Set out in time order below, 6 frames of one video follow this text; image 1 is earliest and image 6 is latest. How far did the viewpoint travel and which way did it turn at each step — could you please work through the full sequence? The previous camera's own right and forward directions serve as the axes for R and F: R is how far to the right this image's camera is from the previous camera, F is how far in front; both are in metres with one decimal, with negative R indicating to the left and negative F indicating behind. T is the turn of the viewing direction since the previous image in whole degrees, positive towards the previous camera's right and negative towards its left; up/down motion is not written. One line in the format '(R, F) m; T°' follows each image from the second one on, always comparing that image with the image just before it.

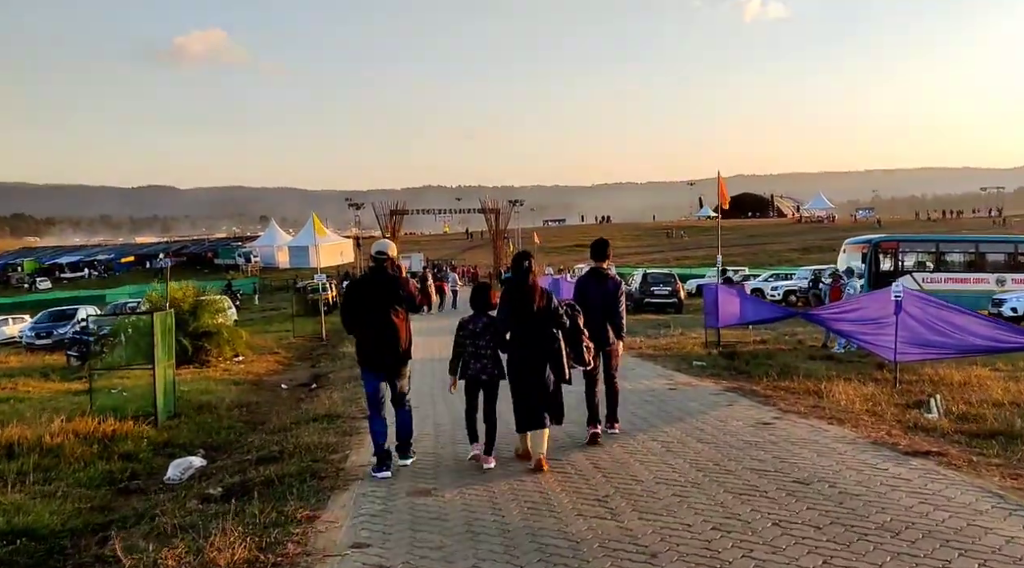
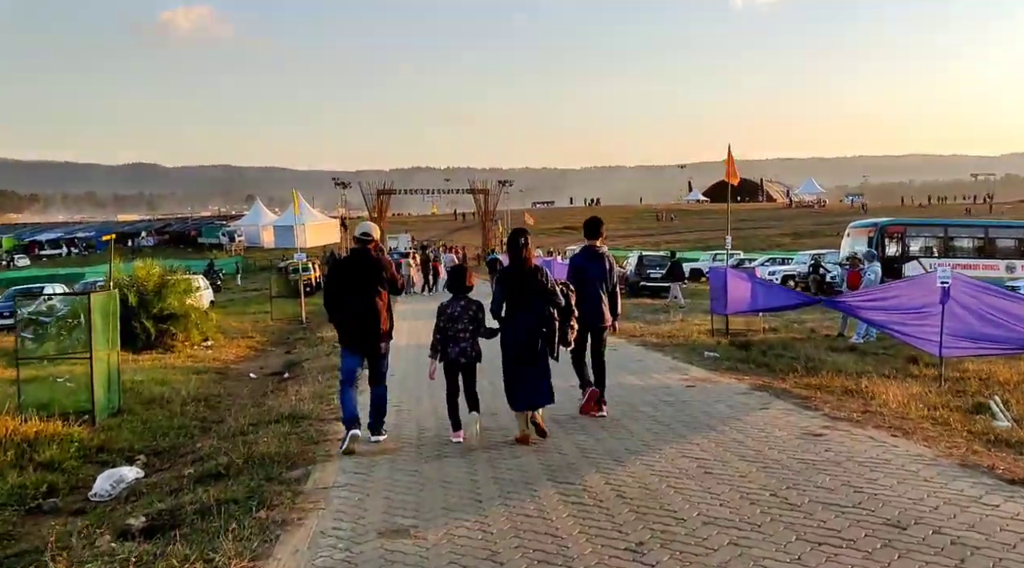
(-0.1, +1.6) m; +1°
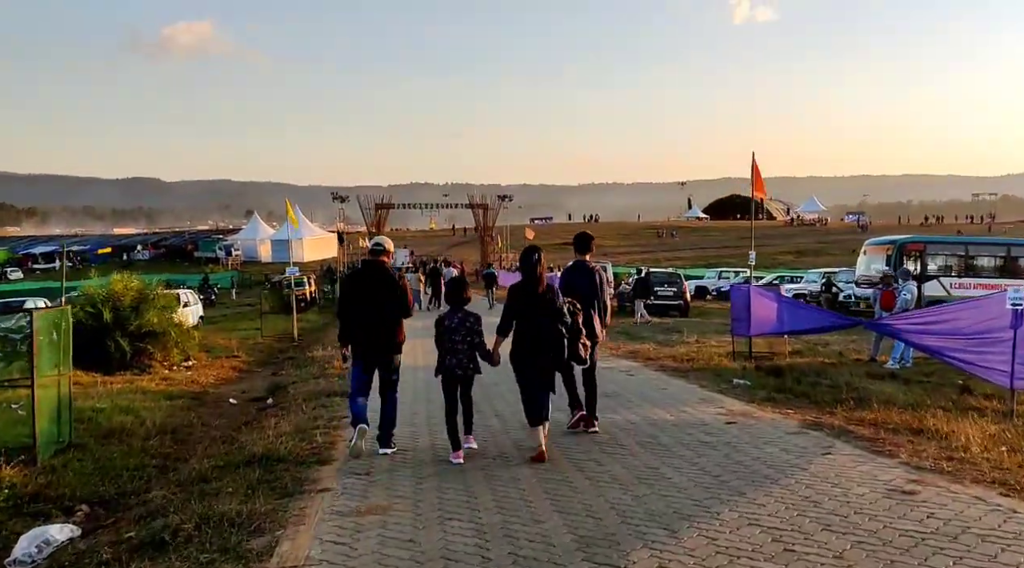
(-0.1, +1.5) m; 0°
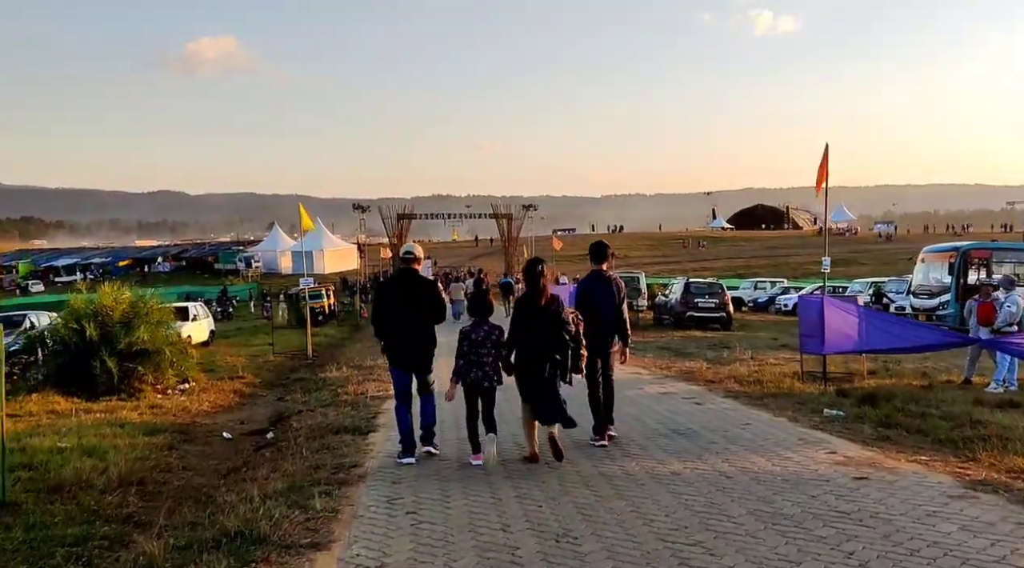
(-0.3, +2.2) m; -1°
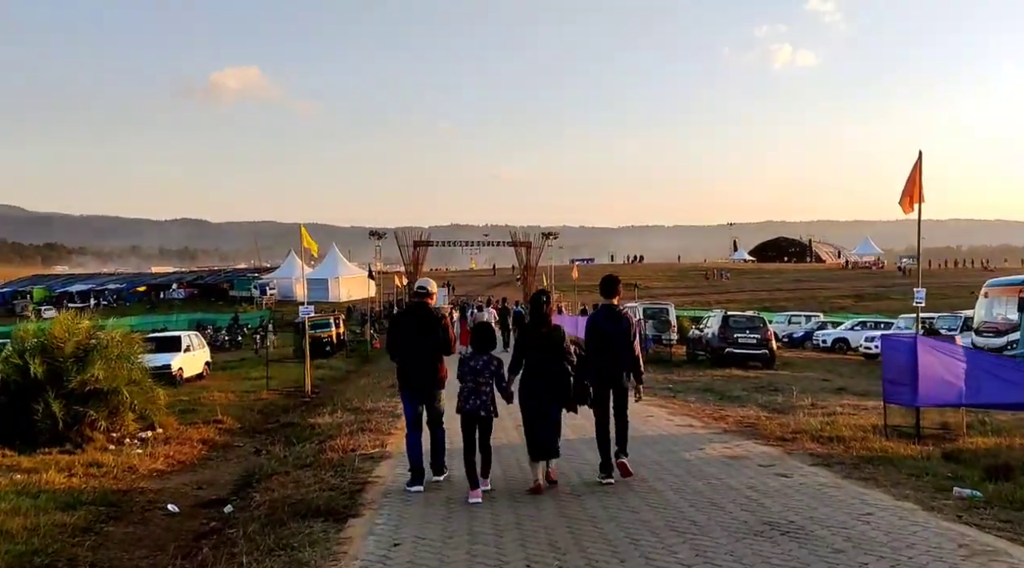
(-0.1, +2.6) m; -1°
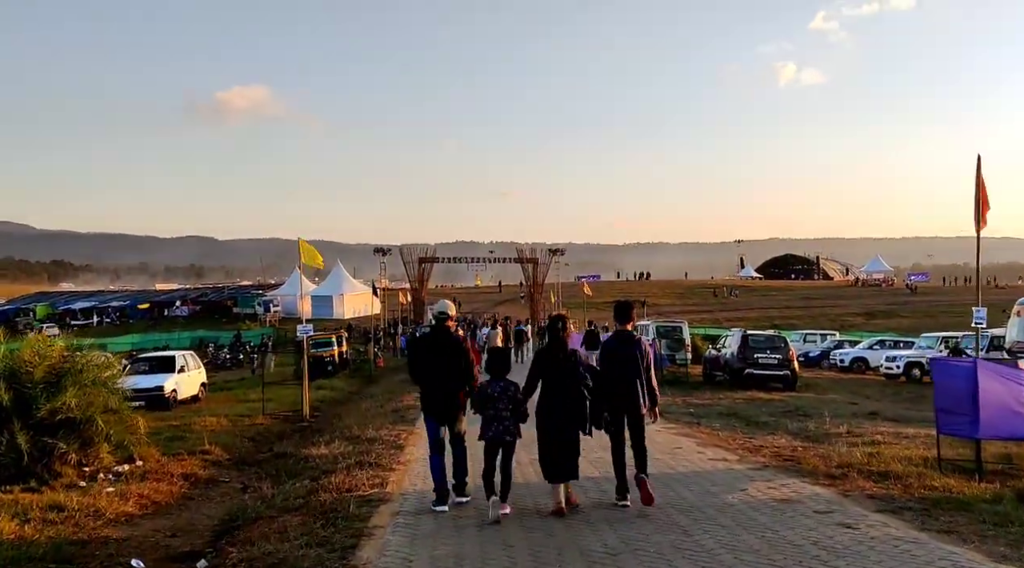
(-0.1, +1.3) m; 0°
